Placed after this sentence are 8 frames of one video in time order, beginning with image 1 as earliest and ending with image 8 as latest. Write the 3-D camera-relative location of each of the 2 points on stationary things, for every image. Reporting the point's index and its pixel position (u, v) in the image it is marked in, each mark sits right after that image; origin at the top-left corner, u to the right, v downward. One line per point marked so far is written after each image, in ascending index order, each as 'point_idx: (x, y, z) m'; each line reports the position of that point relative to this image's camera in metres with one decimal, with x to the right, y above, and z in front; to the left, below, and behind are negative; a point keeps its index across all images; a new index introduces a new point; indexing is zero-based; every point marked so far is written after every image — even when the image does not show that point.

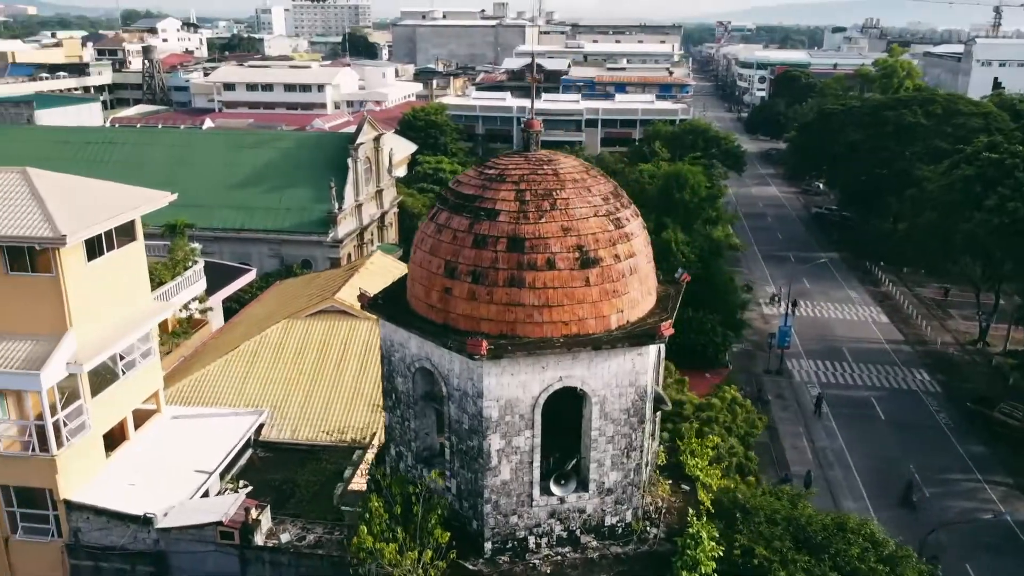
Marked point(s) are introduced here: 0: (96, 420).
0: (-6.5, -2.1, +12.7) m
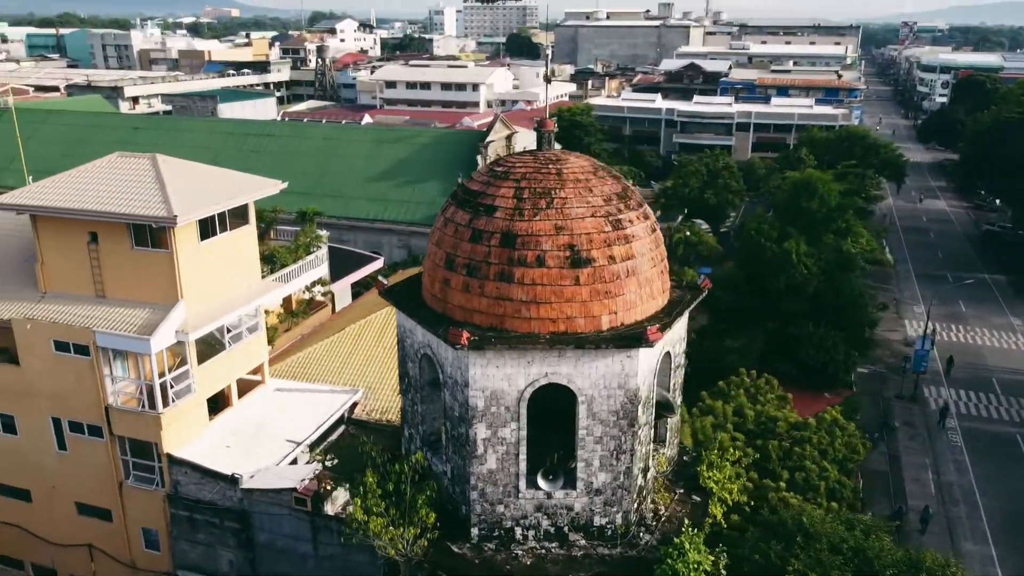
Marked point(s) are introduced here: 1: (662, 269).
0: (-5.3, -1.7, +13.9) m
1: (+1.3, +0.2, +6.9) m
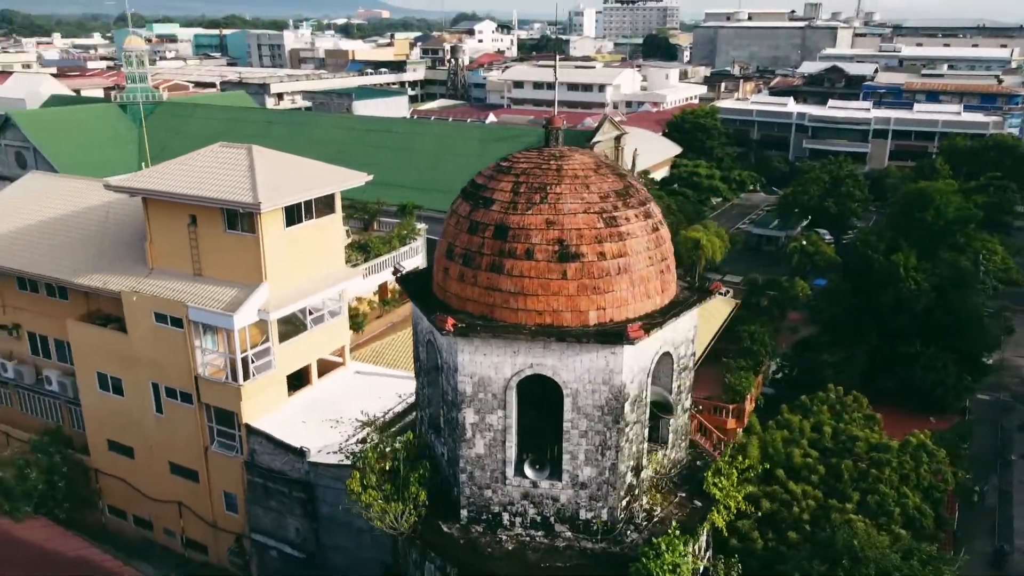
0: (-4.2, -1.4, +14.9) m
1: (+1.3, +0.2, +6.9) m
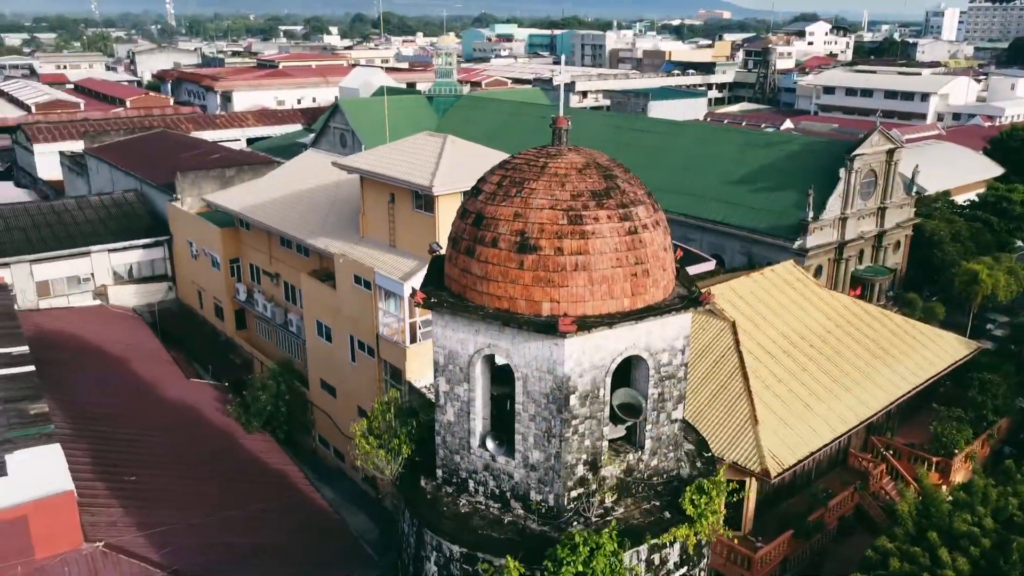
0: (-1.3, -0.9, +16.4) m
1: (+1.1, +0.1, +6.9) m
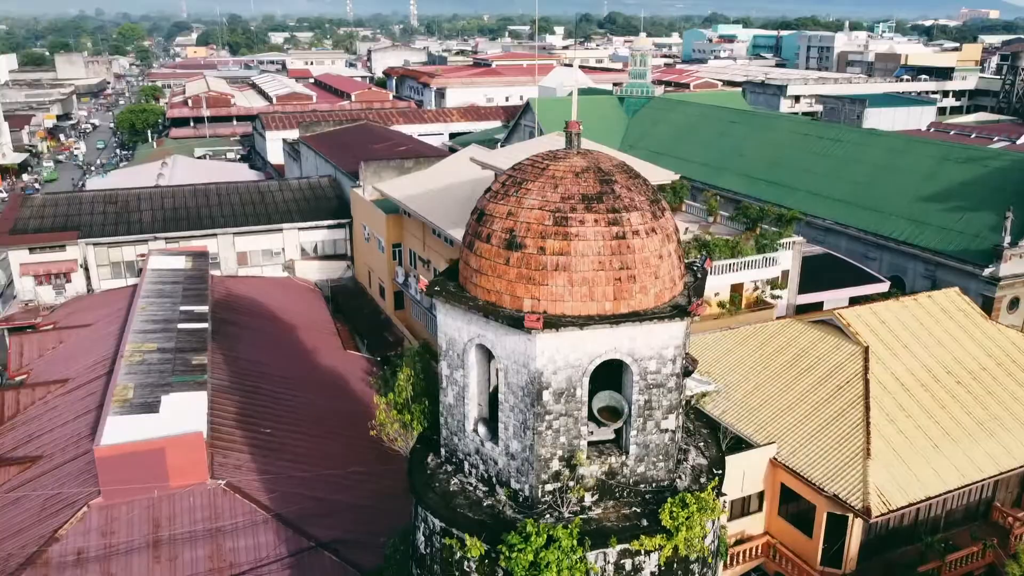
0: (+1.0, -0.8, +16.8) m
1: (+0.9, +0.1, +7.0) m
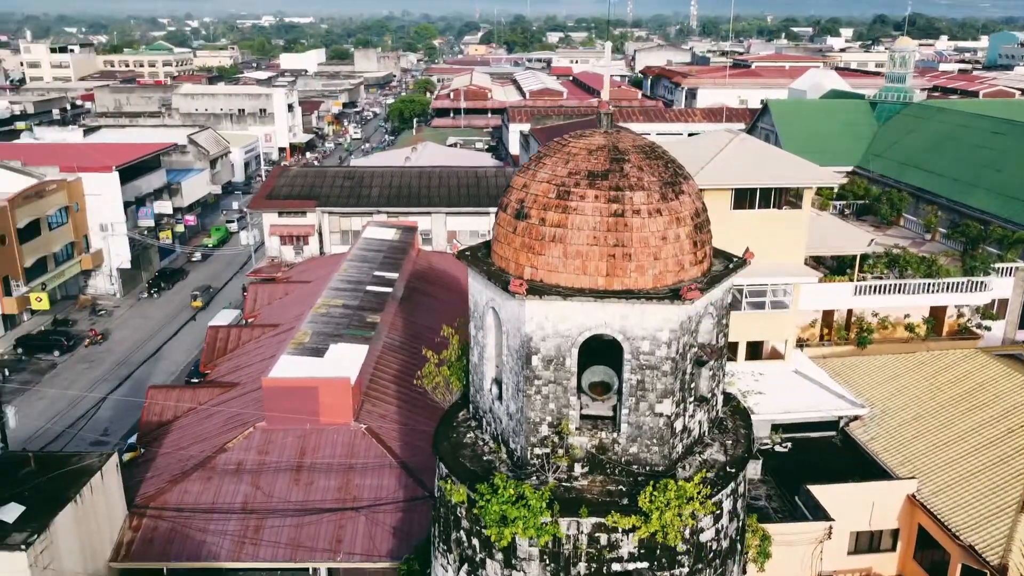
0: (+3.8, -0.8, +16.4) m
1: (+0.9, +0.3, +7.1) m
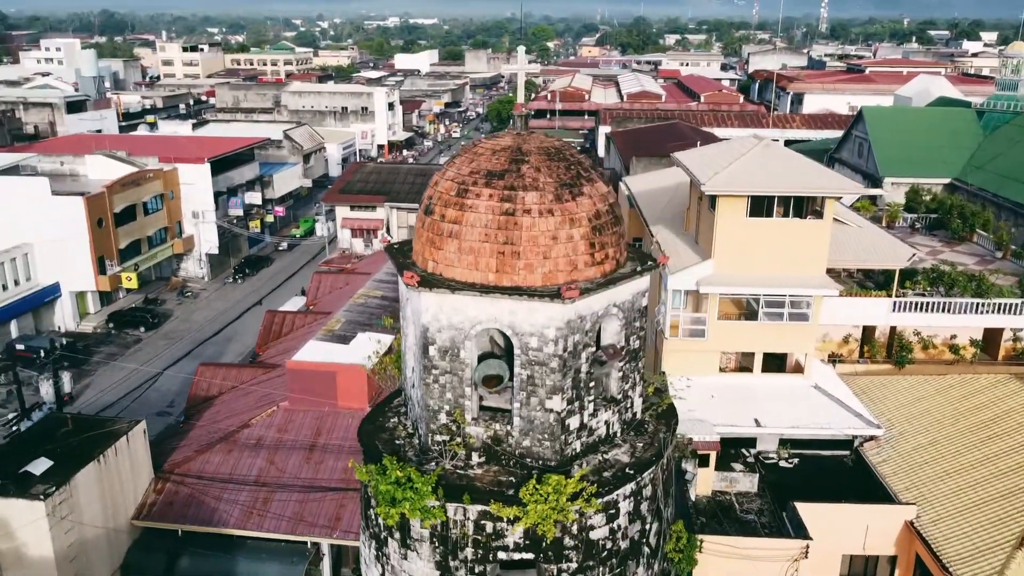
0: (+4.1, -1.0, +16.1) m
1: (-0.1, +0.3, +7.3) m
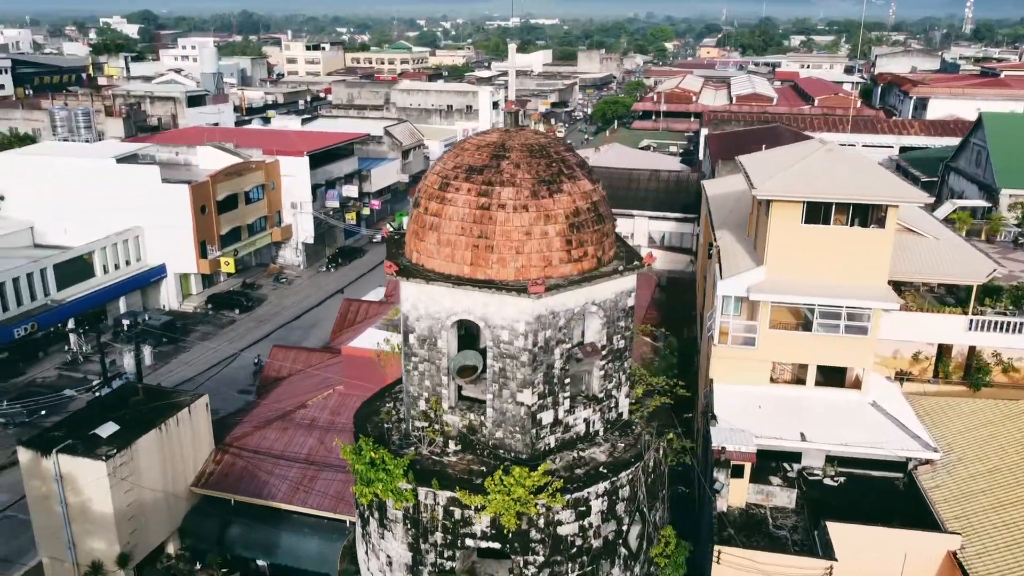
0: (+4.9, -1.1, +15.7) m
1: (-0.3, +0.4, +7.5) m
